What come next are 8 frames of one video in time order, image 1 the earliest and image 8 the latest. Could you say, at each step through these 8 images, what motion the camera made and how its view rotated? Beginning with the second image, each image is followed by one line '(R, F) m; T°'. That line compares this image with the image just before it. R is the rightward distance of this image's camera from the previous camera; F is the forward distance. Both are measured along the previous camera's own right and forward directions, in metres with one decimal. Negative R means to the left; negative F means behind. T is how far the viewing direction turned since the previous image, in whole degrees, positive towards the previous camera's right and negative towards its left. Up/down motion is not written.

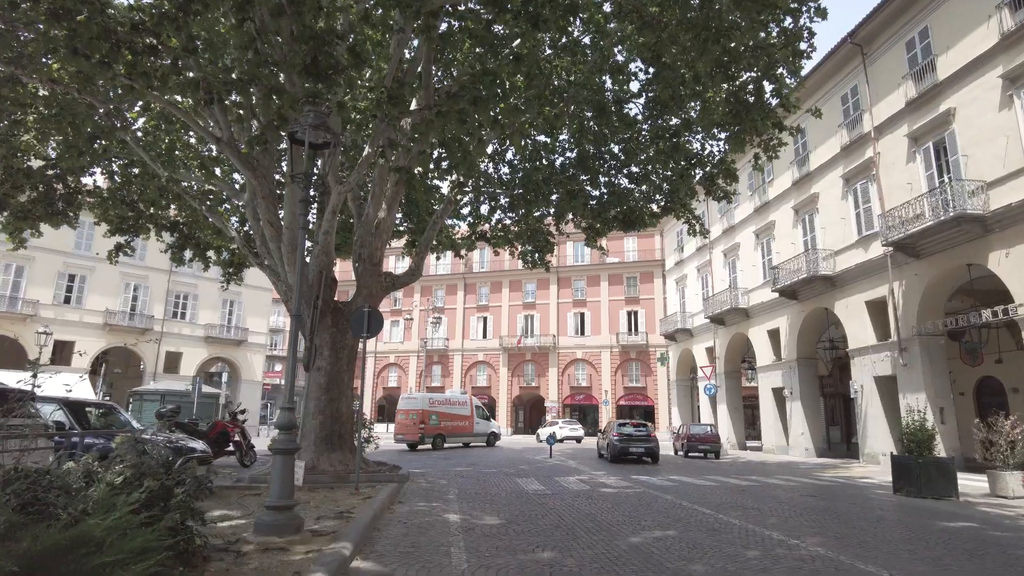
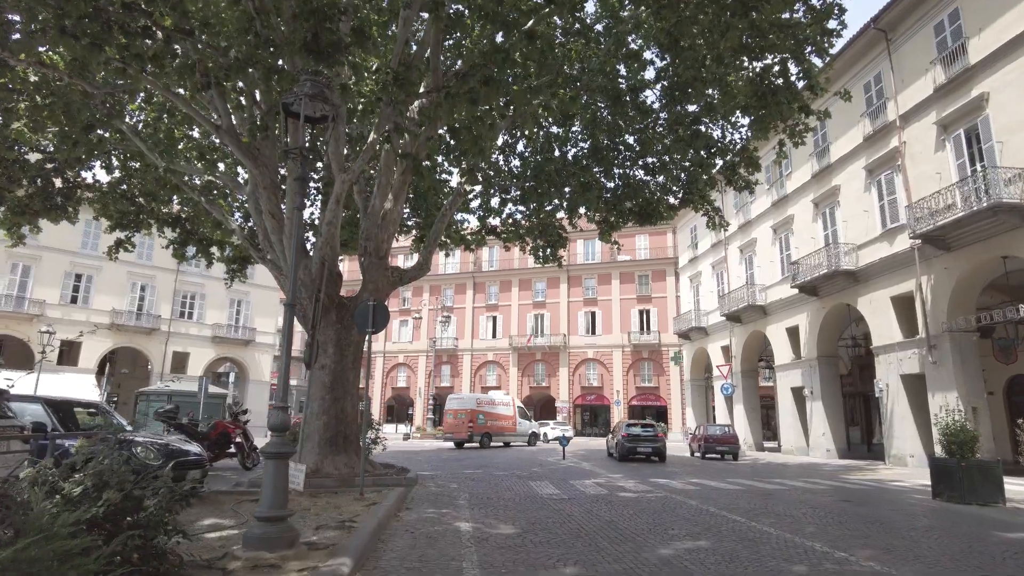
(-0.1, +0.6) m; -1°
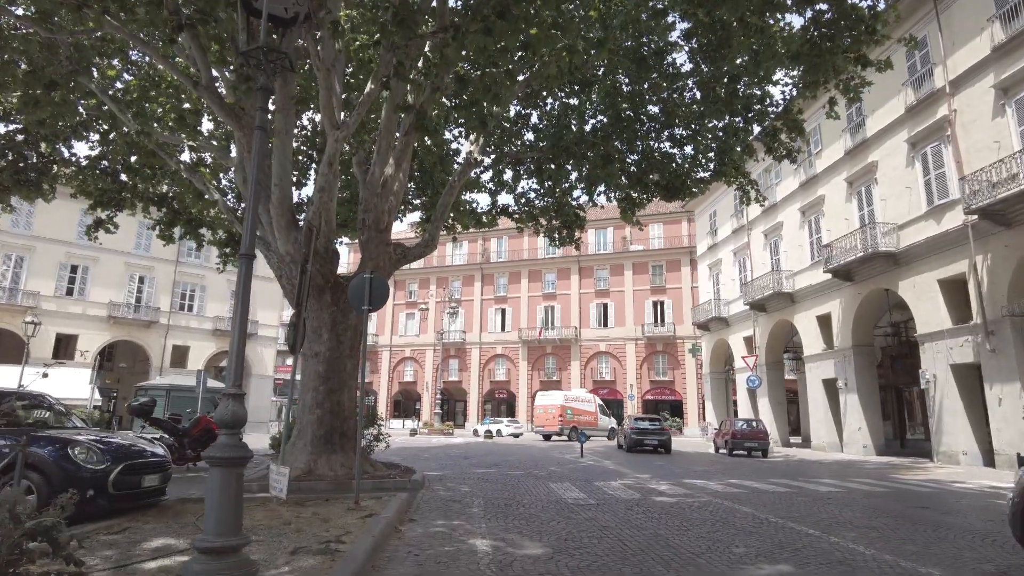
(-0.2, +1.3) m; -1°
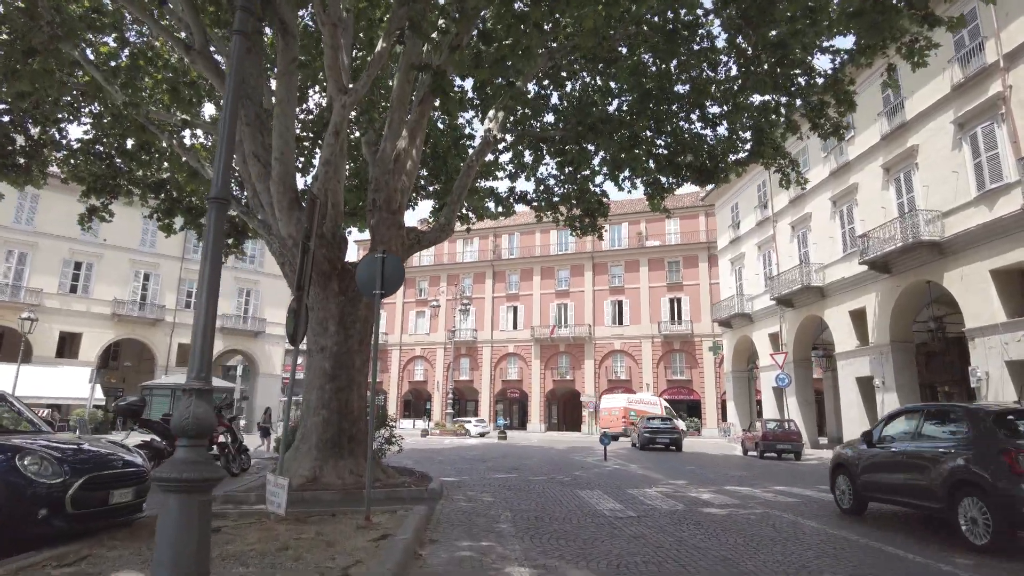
(-0.2, +1.0) m; -1°
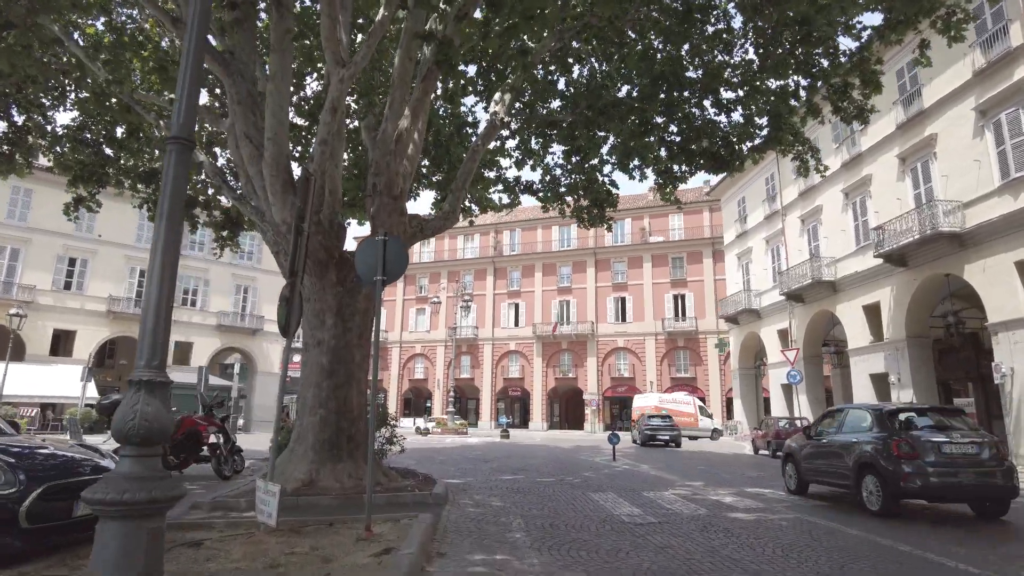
(-0.1, +0.6) m; 0°
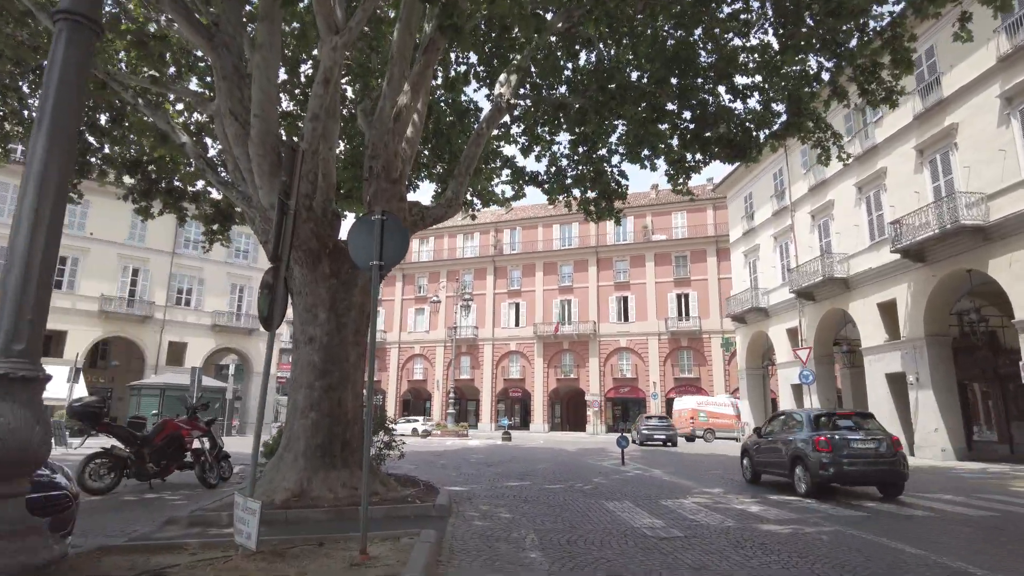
(-0.1, +0.7) m; 0°
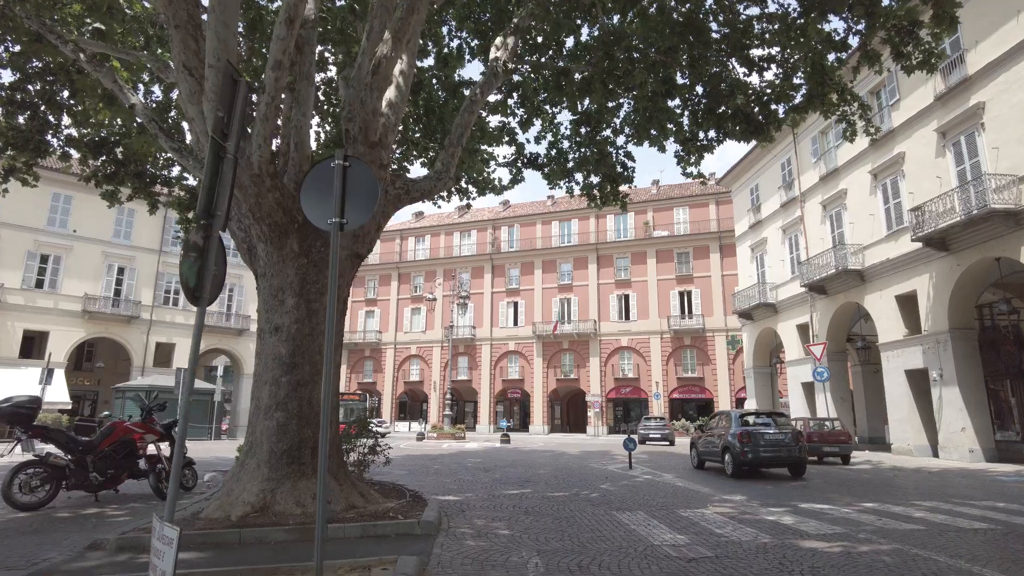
(0.0, +1.0) m; 0°
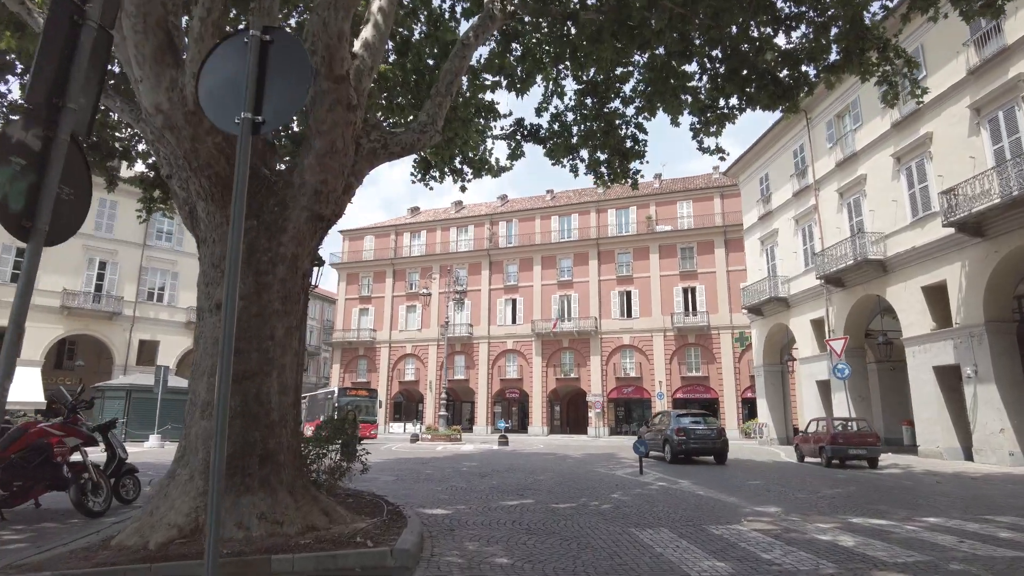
(0.0, +1.3) m; 0°
